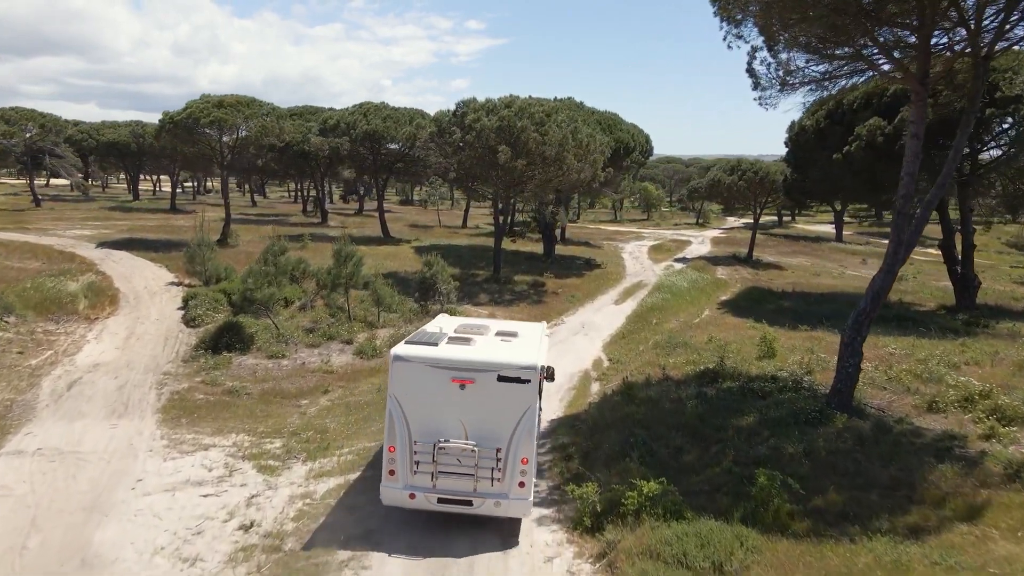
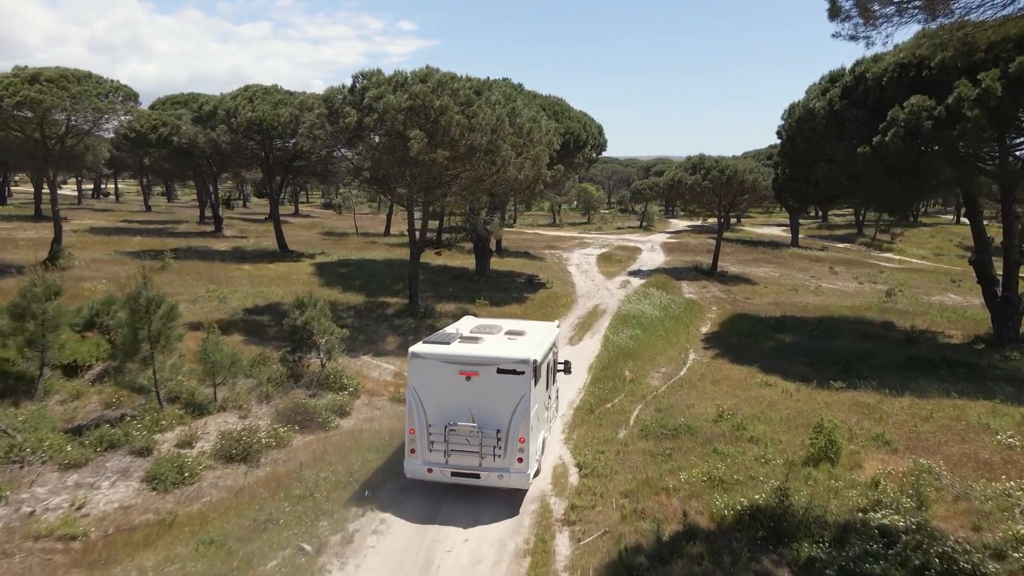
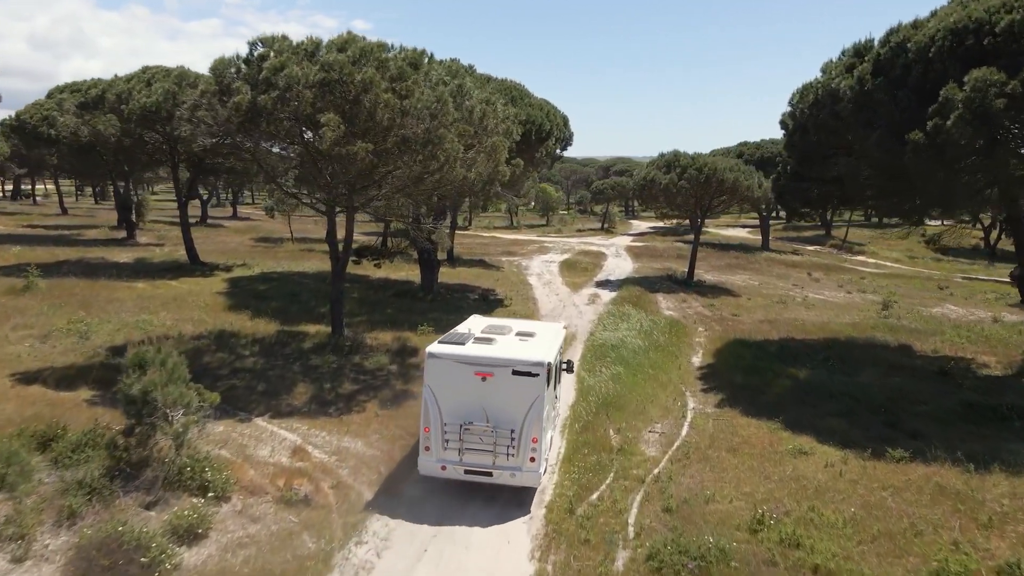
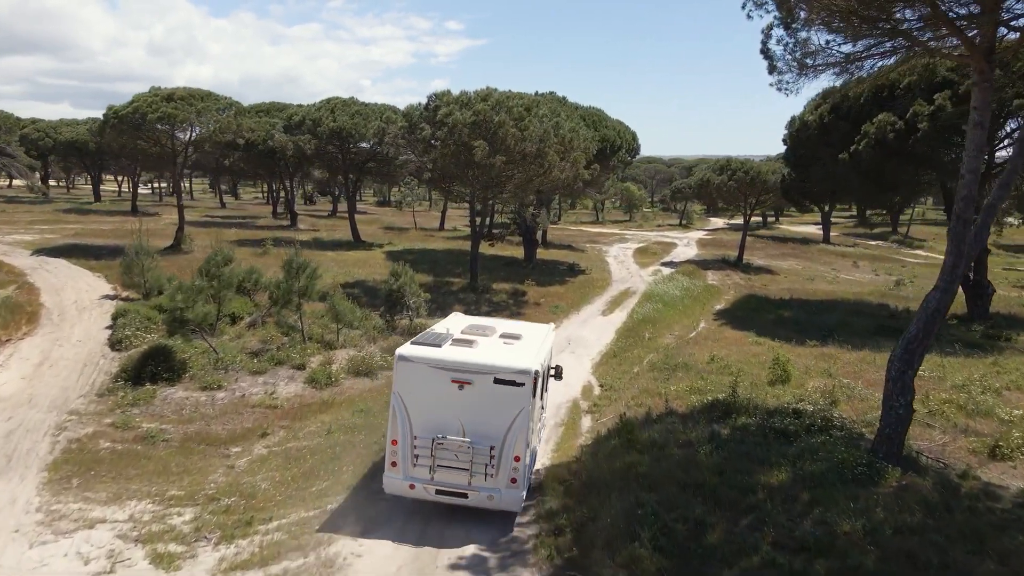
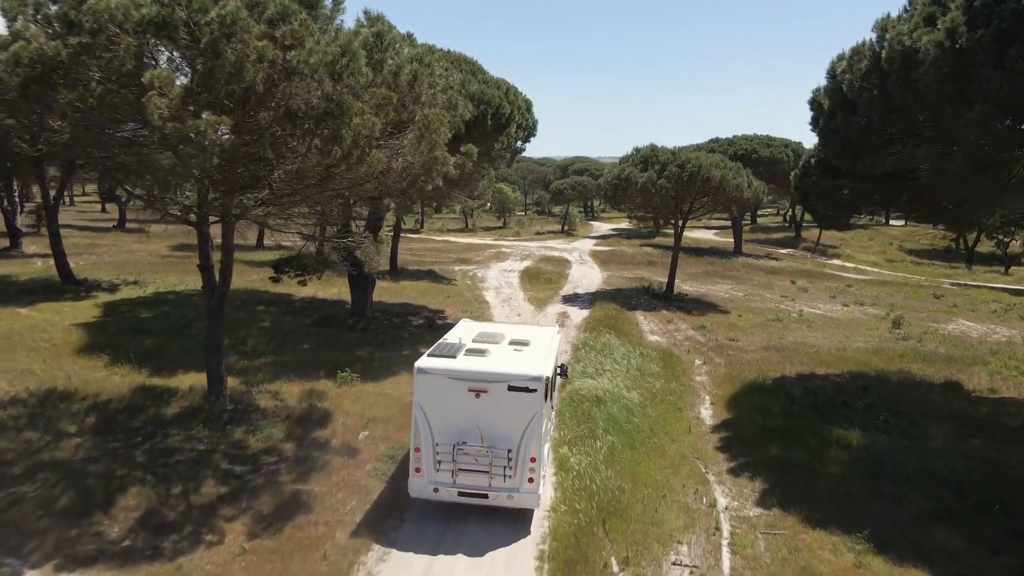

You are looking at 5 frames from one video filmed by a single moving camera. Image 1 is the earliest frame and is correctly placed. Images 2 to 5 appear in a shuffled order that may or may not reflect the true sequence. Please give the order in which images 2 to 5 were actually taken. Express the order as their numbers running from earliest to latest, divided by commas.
4, 2, 3, 5
